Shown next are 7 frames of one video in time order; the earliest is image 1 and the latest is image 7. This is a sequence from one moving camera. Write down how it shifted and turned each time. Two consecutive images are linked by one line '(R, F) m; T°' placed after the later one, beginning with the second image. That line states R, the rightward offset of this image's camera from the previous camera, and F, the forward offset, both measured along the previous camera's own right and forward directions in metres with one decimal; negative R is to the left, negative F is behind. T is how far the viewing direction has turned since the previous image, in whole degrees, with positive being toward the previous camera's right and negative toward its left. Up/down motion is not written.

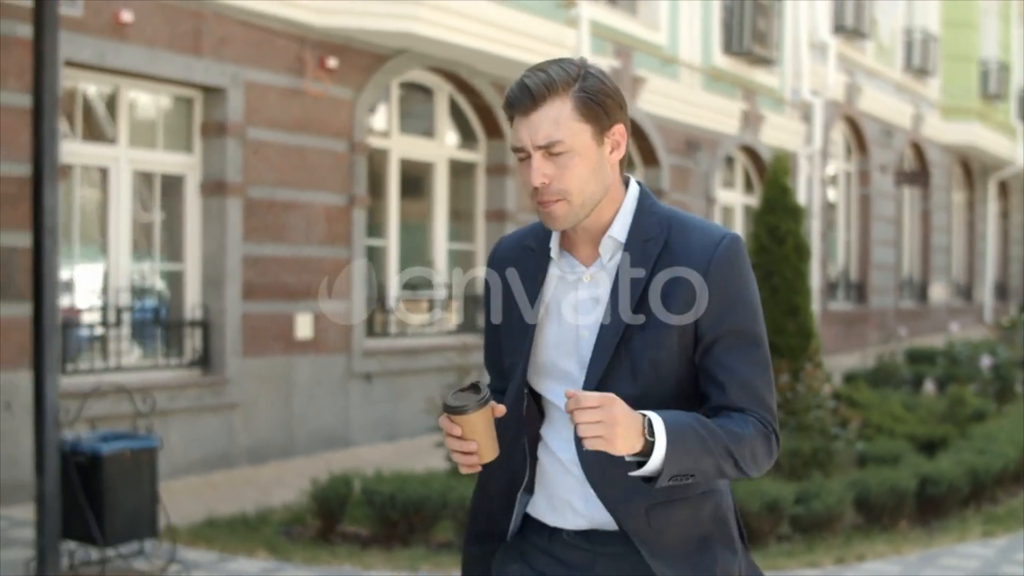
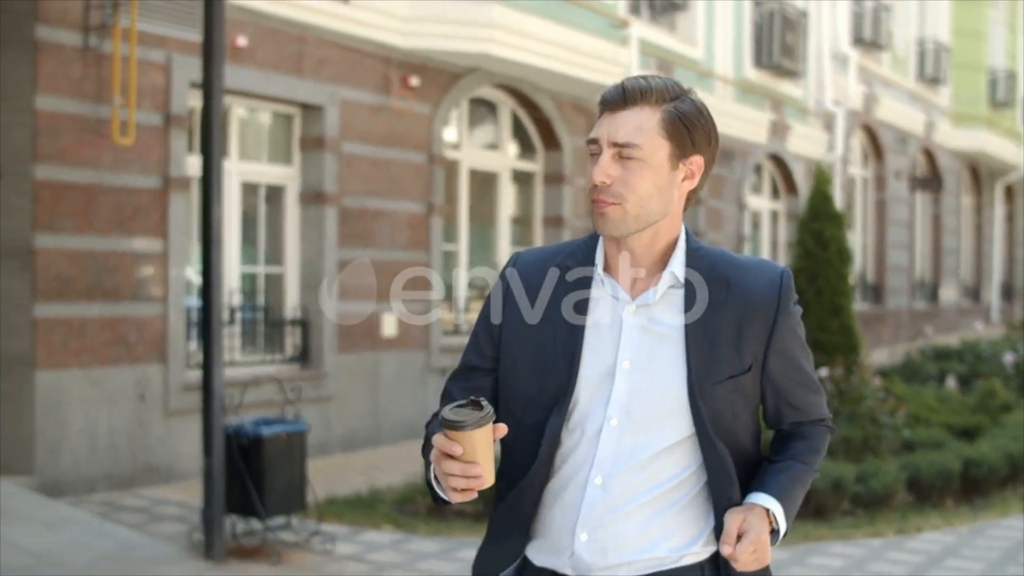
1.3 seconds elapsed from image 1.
(-0.5, -0.7) m; 0°
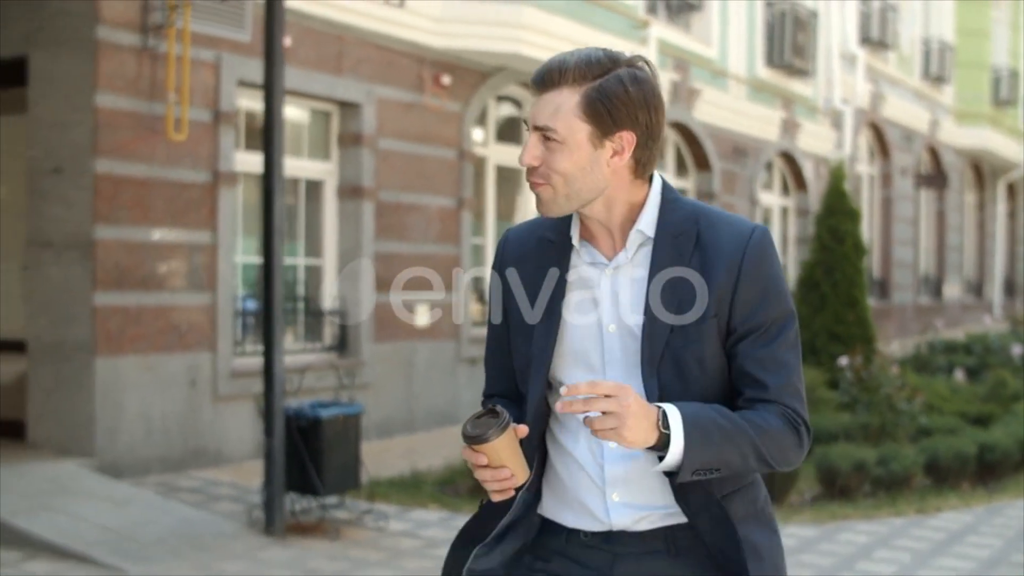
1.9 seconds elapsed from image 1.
(-0.2, -0.3) m; 0°
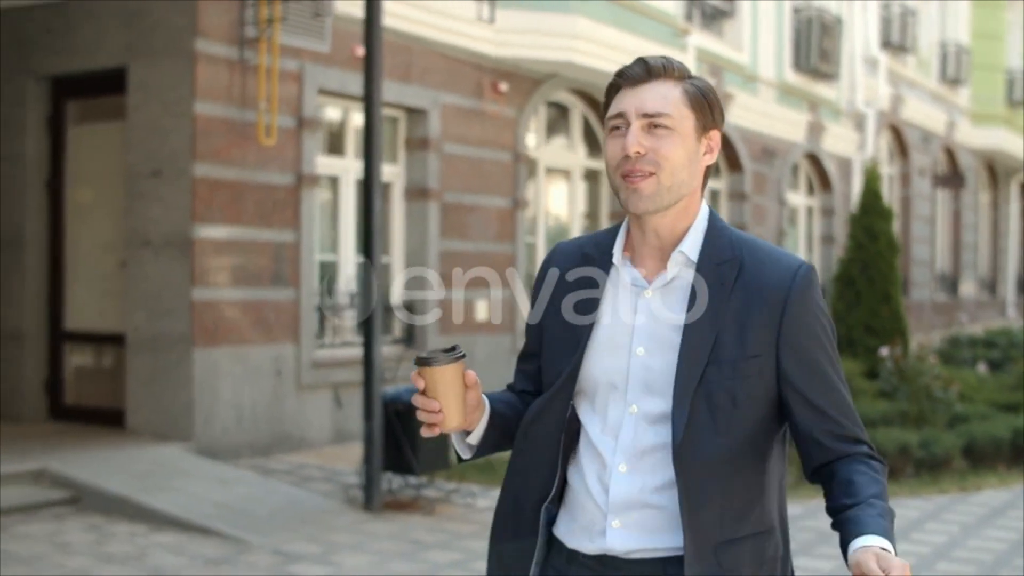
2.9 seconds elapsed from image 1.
(-0.3, -0.5) m; 0°
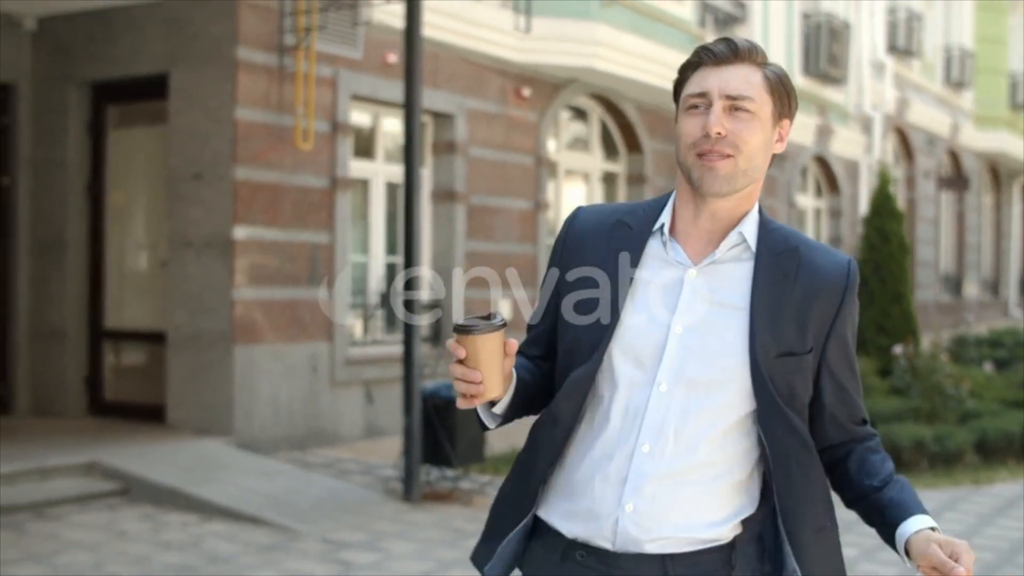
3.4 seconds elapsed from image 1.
(-0.2, -0.3) m; 0°
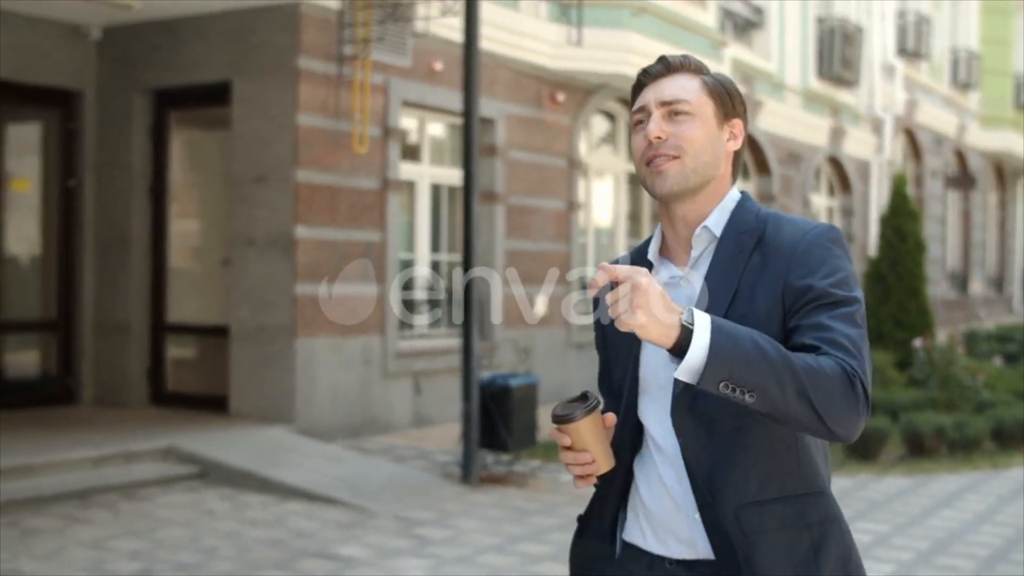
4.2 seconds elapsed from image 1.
(-0.3, -0.5) m; 0°
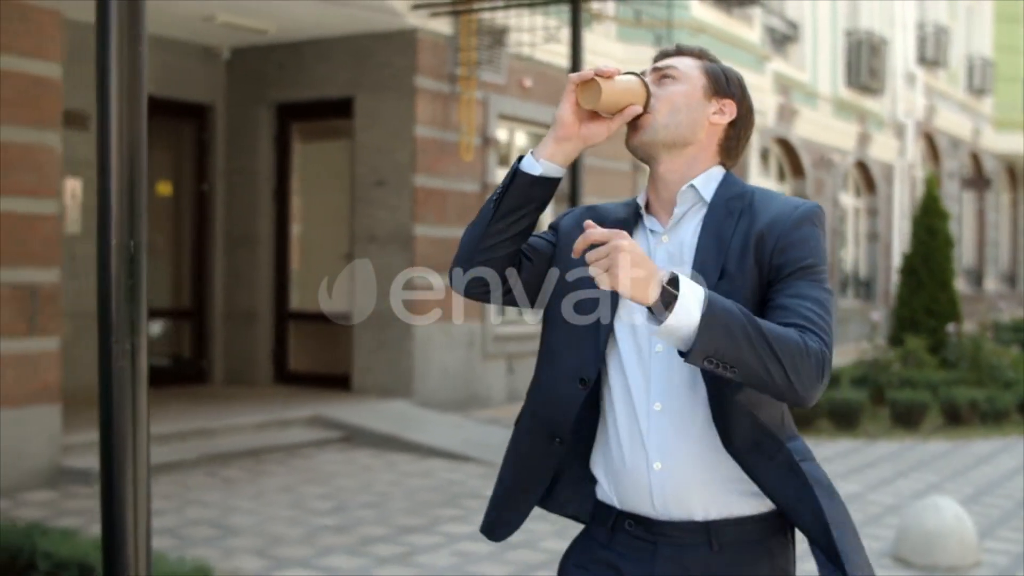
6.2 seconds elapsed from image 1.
(-0.6, -1.3) m; 0°
